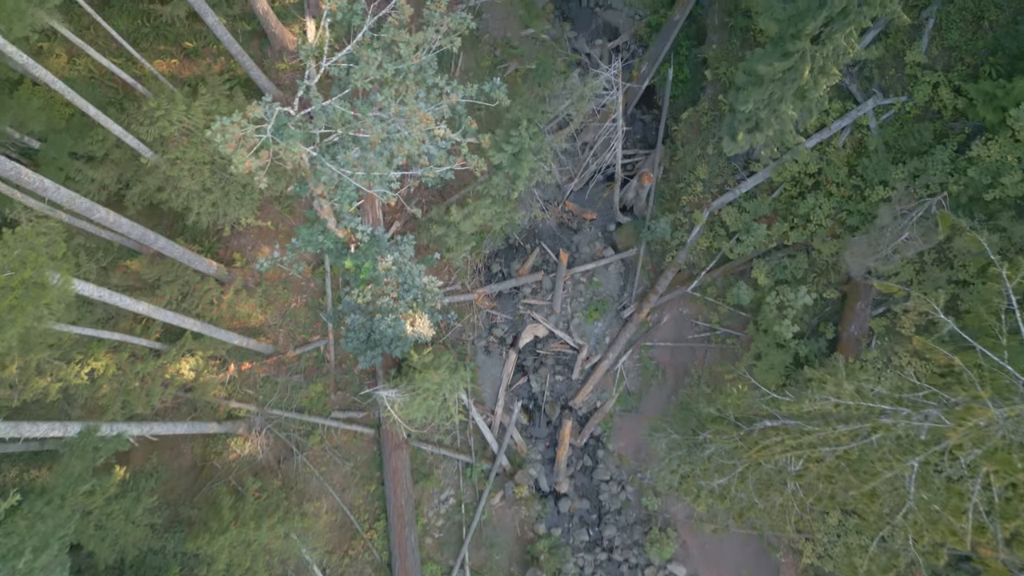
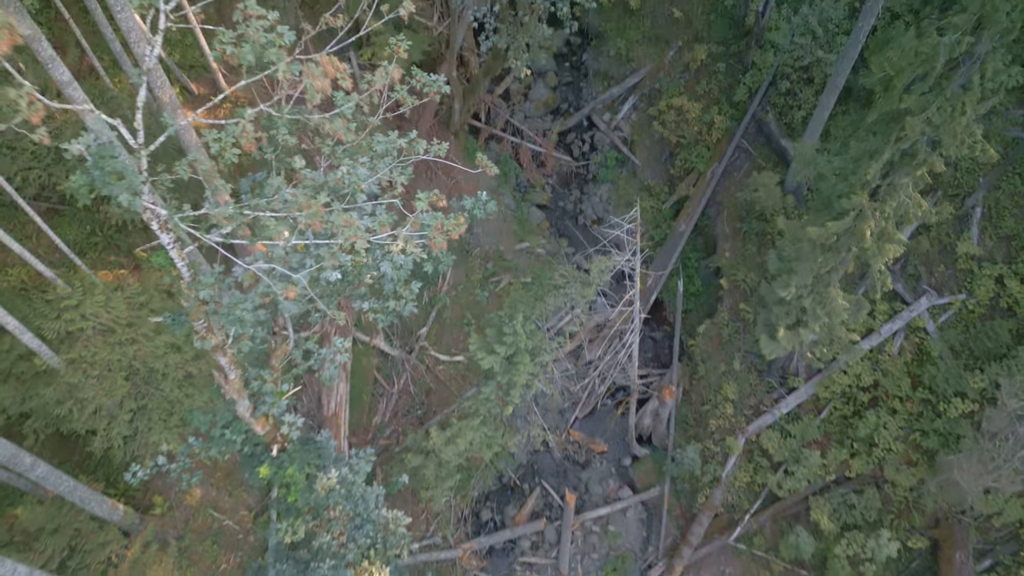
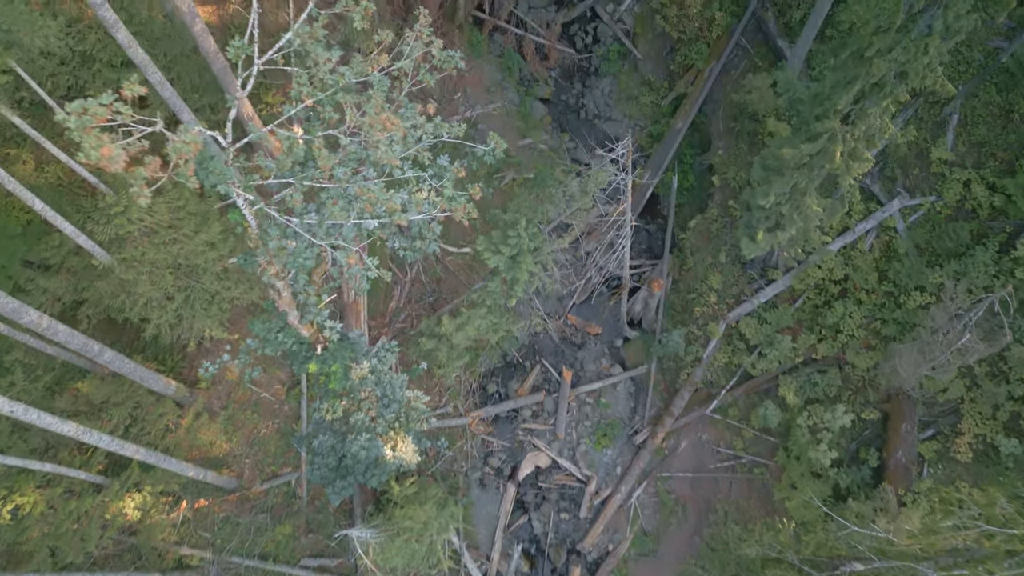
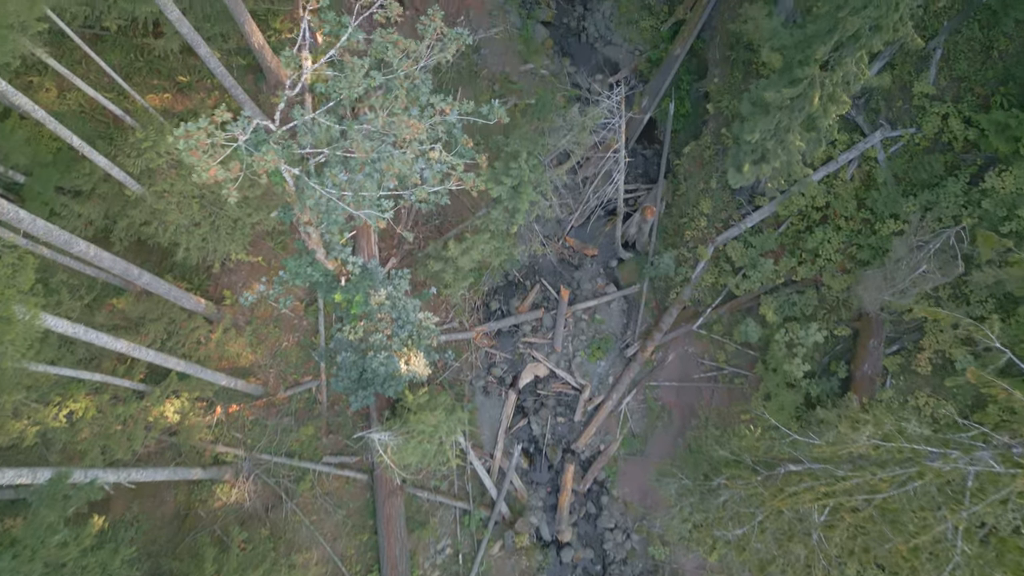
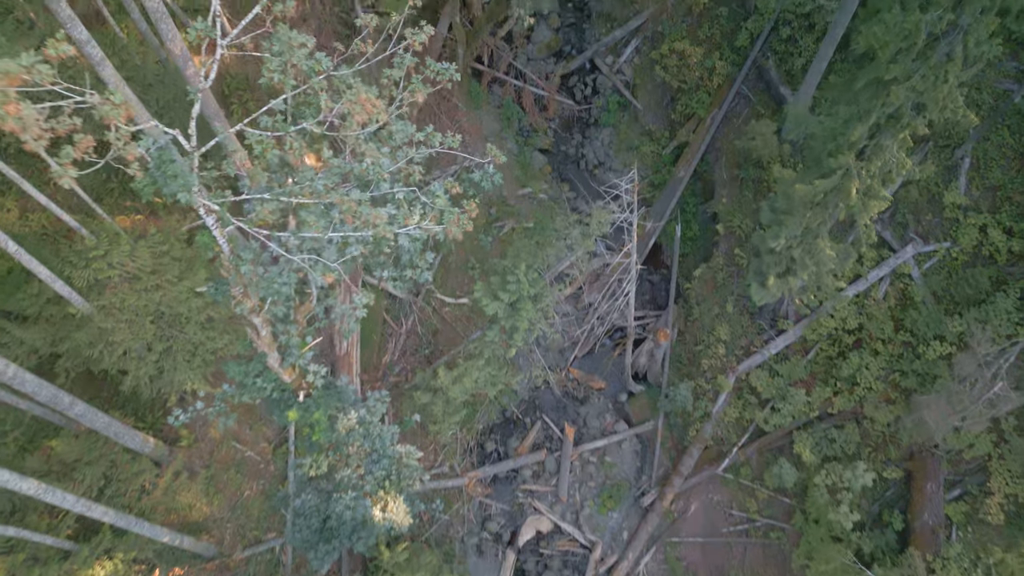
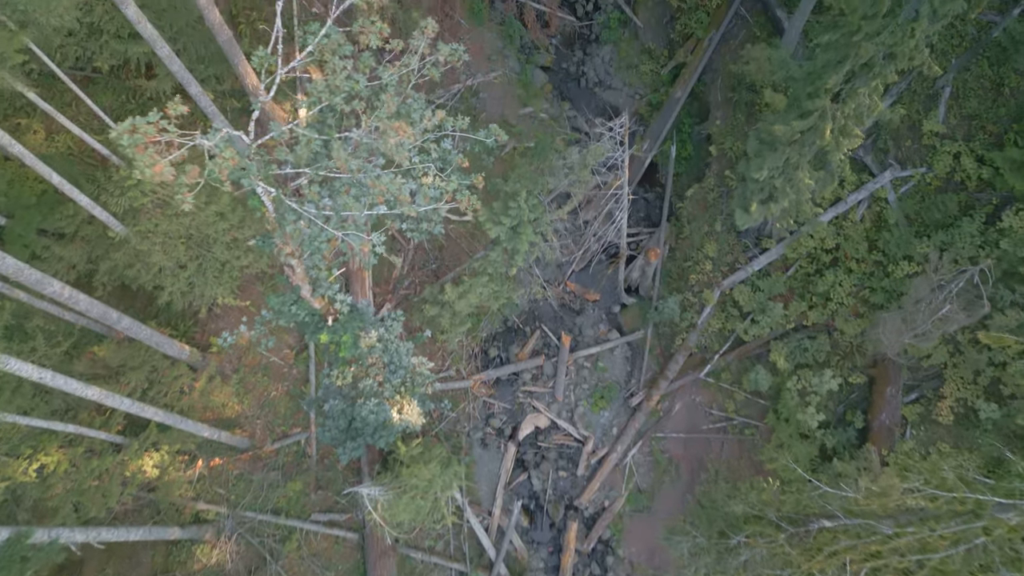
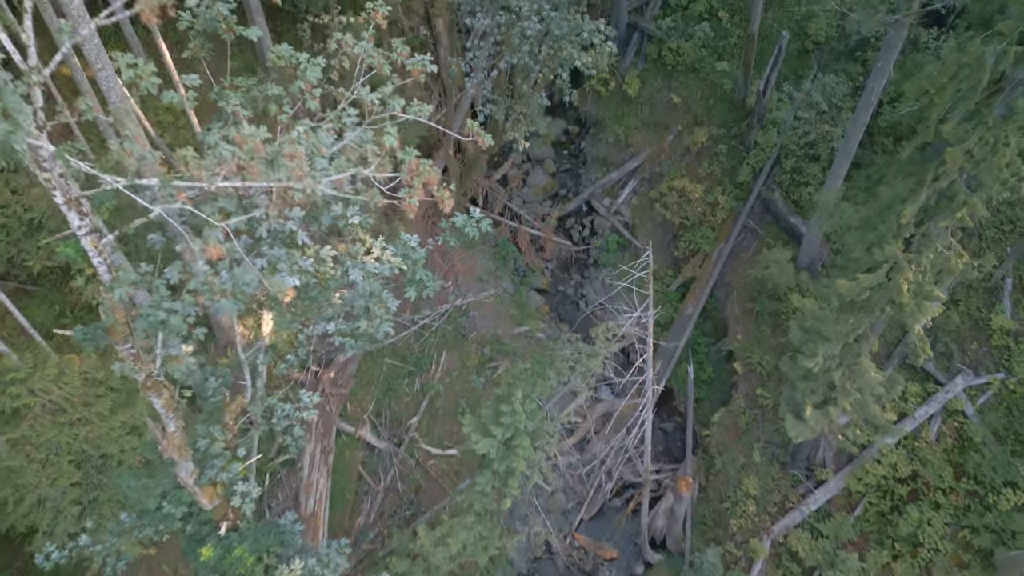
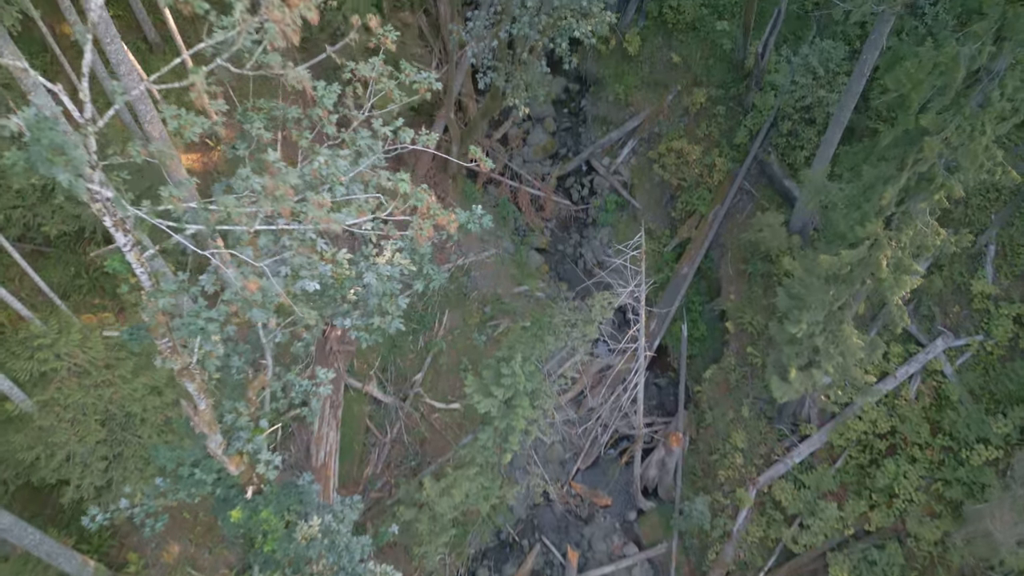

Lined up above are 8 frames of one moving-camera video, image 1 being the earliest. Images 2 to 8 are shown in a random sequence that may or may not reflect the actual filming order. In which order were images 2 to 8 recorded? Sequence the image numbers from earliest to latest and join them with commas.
4, 6, 3, 5, 2, 8, 7
